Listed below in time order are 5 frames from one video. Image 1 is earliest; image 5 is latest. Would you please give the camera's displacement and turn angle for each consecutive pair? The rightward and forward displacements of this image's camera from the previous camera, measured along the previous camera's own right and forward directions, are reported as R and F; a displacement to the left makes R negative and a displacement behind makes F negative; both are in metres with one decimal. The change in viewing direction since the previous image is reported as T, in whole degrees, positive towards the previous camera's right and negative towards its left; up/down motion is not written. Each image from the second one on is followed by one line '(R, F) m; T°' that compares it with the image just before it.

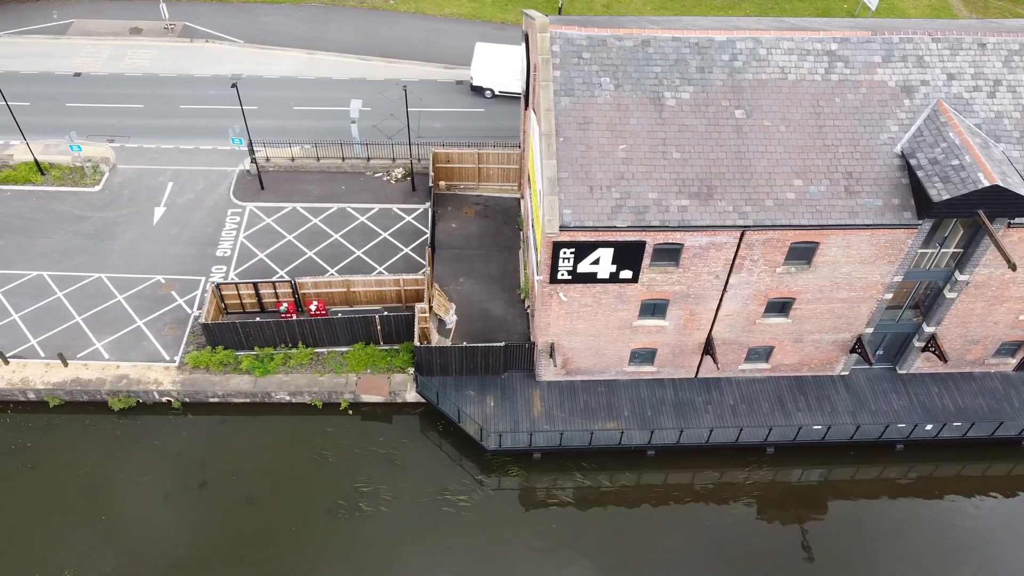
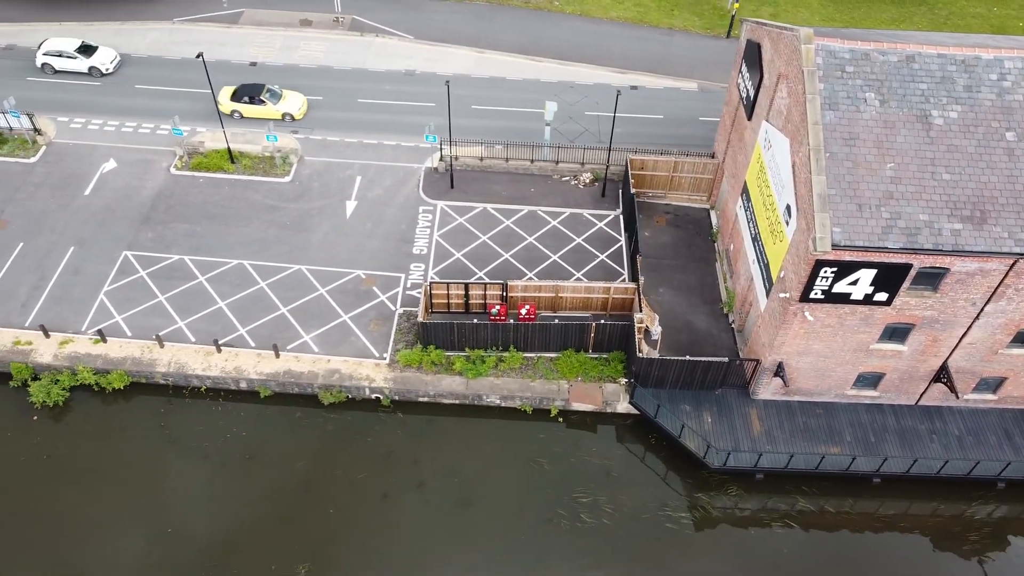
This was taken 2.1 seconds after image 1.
(-6.0, +0.3) m; -2°
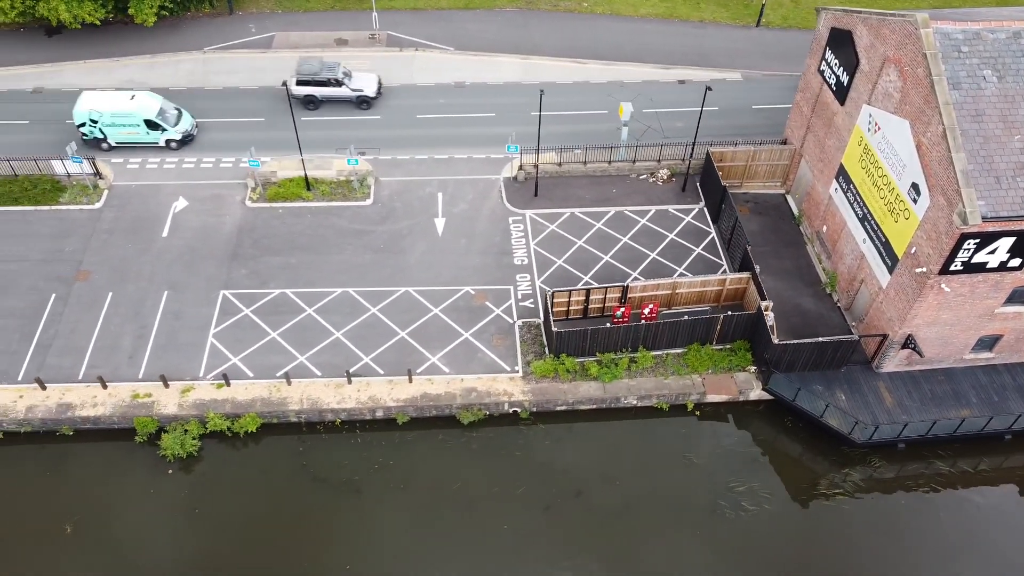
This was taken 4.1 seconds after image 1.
(-6.3, +0.1) m; +5°
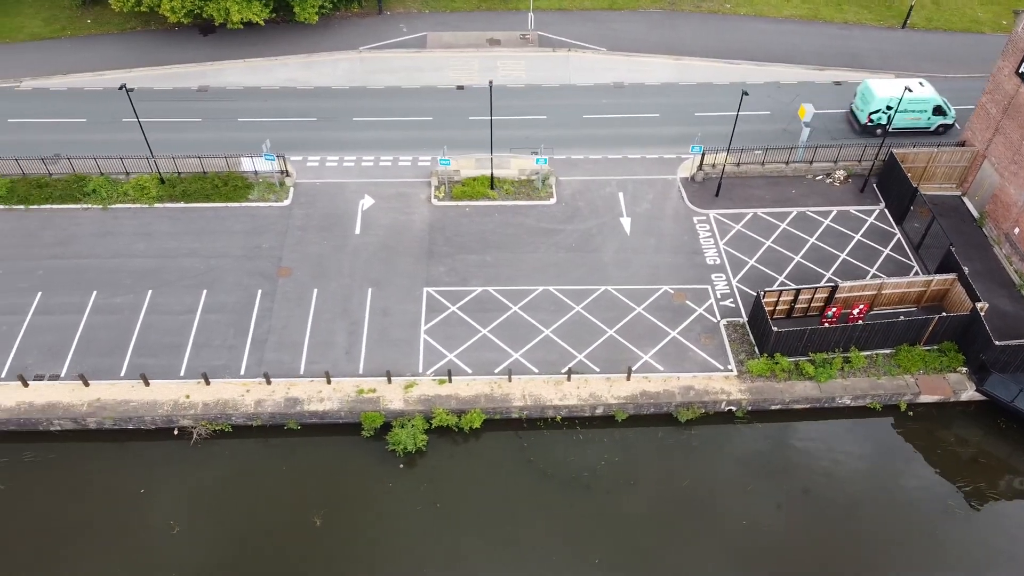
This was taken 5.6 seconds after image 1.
(-6.8, -0.3) m; -1°
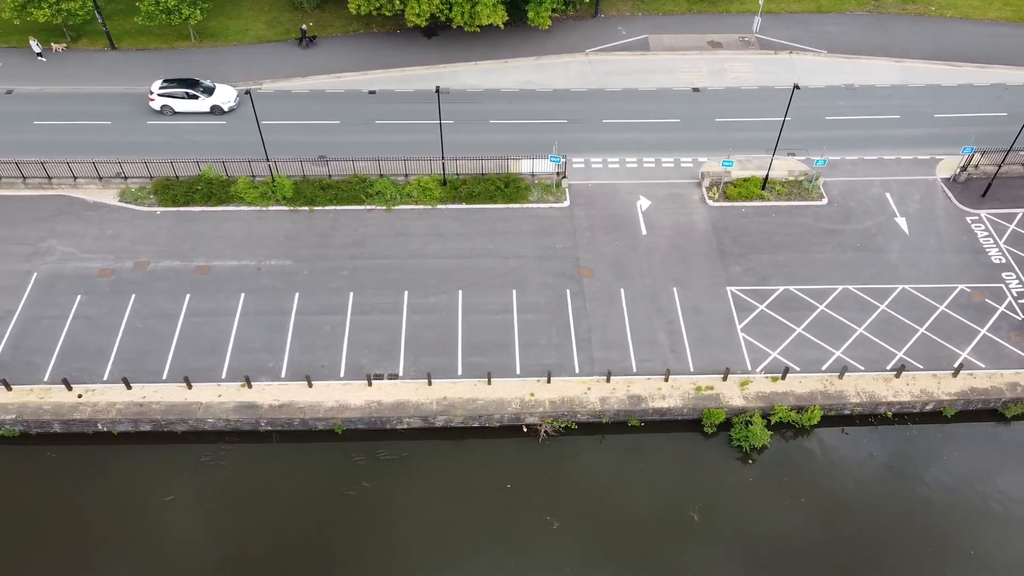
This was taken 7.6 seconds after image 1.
(-11.3, -0.5) m; 0°
